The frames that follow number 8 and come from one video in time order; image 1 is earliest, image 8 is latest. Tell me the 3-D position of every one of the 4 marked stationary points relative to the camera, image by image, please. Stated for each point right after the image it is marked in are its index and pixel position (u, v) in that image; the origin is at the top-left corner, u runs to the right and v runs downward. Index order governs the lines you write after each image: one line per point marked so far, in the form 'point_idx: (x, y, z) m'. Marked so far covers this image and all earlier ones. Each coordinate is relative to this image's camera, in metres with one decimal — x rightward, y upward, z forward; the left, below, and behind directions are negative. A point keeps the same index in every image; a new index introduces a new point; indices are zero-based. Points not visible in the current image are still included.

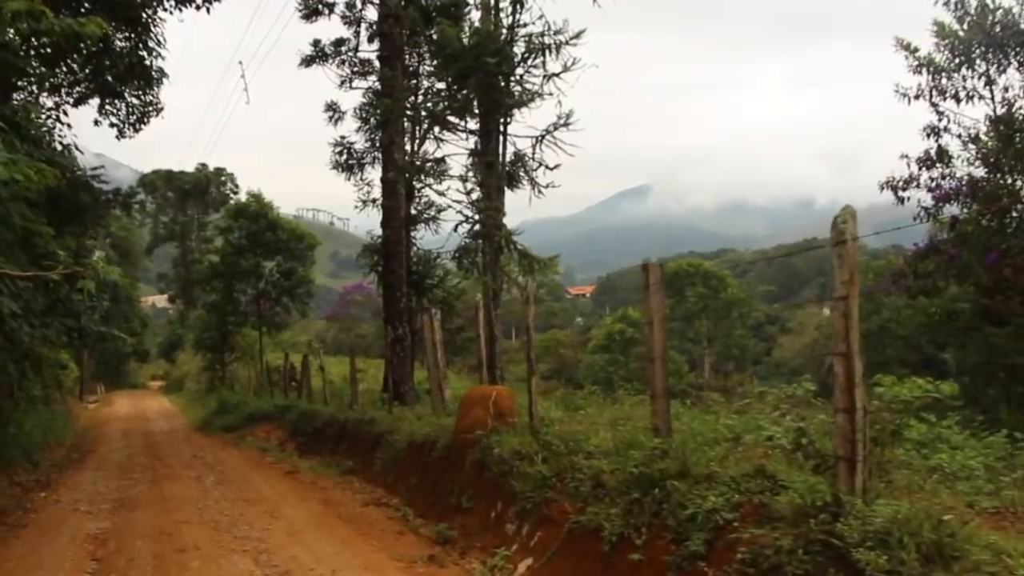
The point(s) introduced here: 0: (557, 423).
0: (+0.5, -1.2, +7.6) m
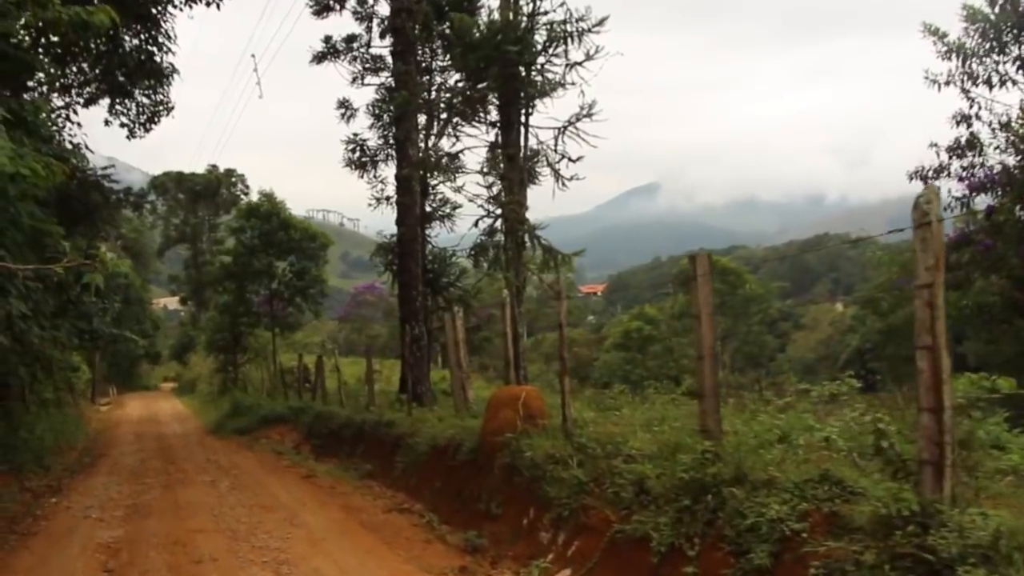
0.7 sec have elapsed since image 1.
0: (+0.7, -1.2, +7.2) m
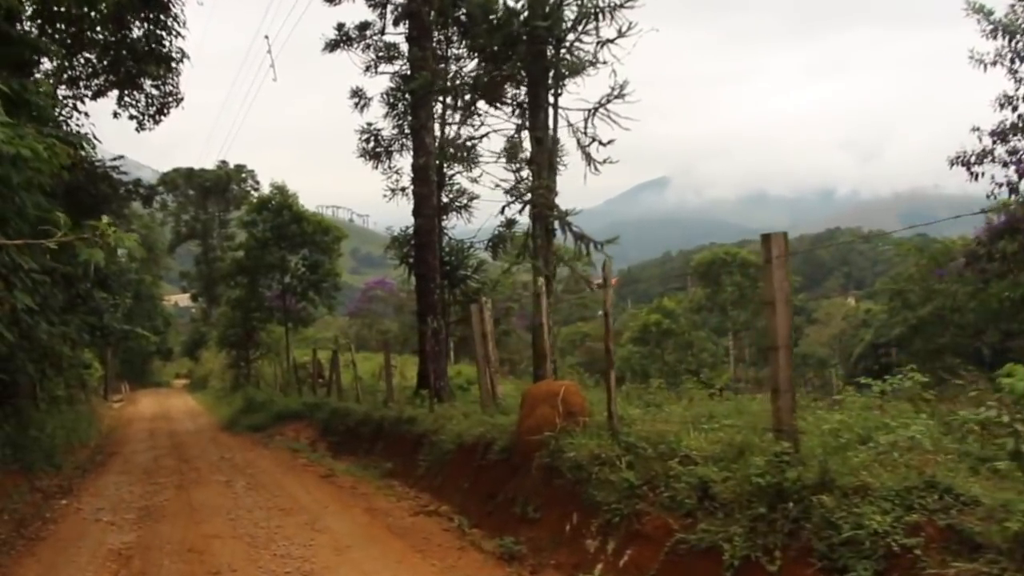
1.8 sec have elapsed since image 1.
0: (+1.1, -1.1, +6.7) m
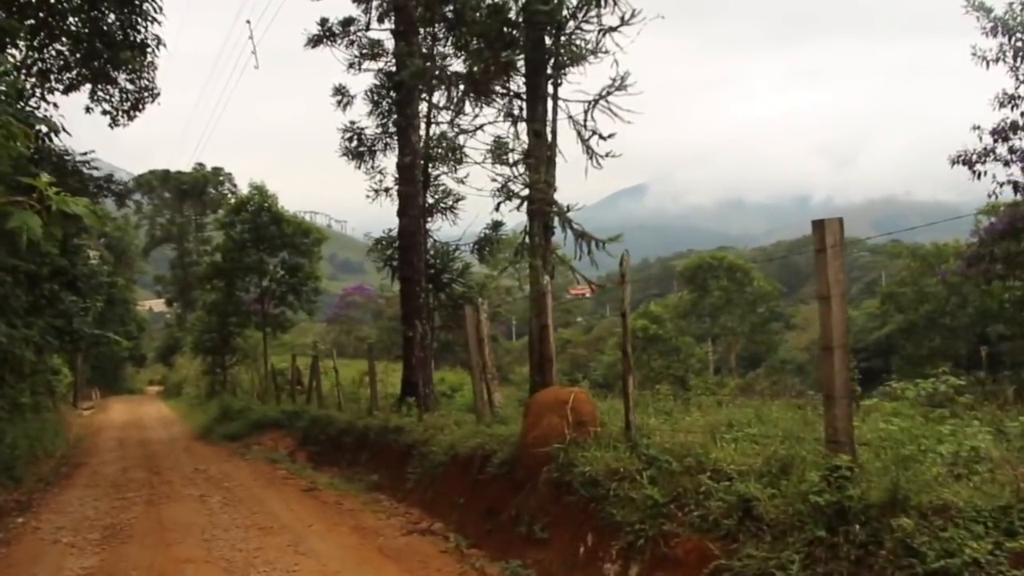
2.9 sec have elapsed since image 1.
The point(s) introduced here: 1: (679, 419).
0: (+1.1, -1.1, +6.1) m
1: (+1.4, -1.1, +7.0) m
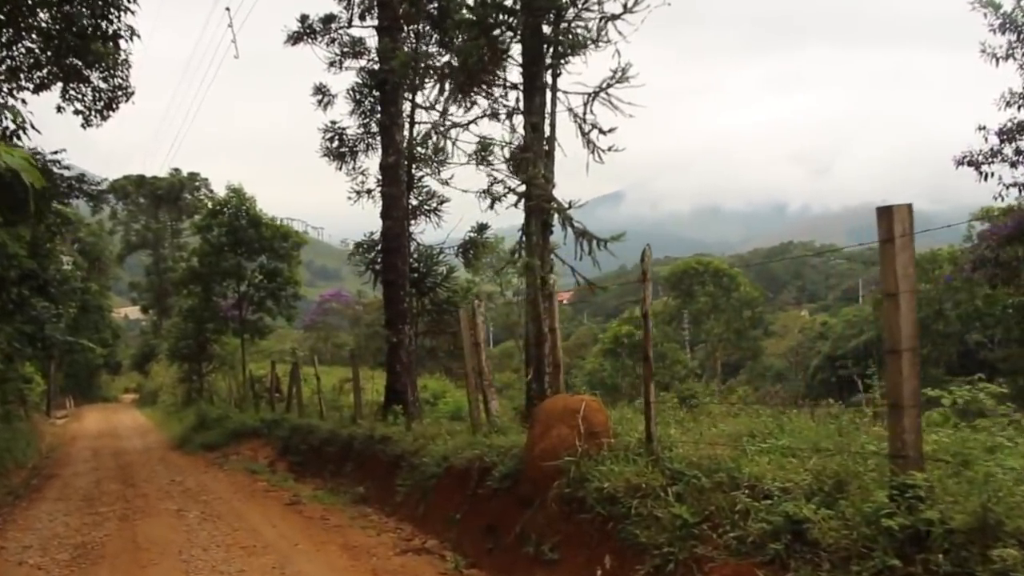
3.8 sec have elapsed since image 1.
0: (+1.2, -1.1, +5.6) m
1: (+1.4, -1.1, +6.5) m
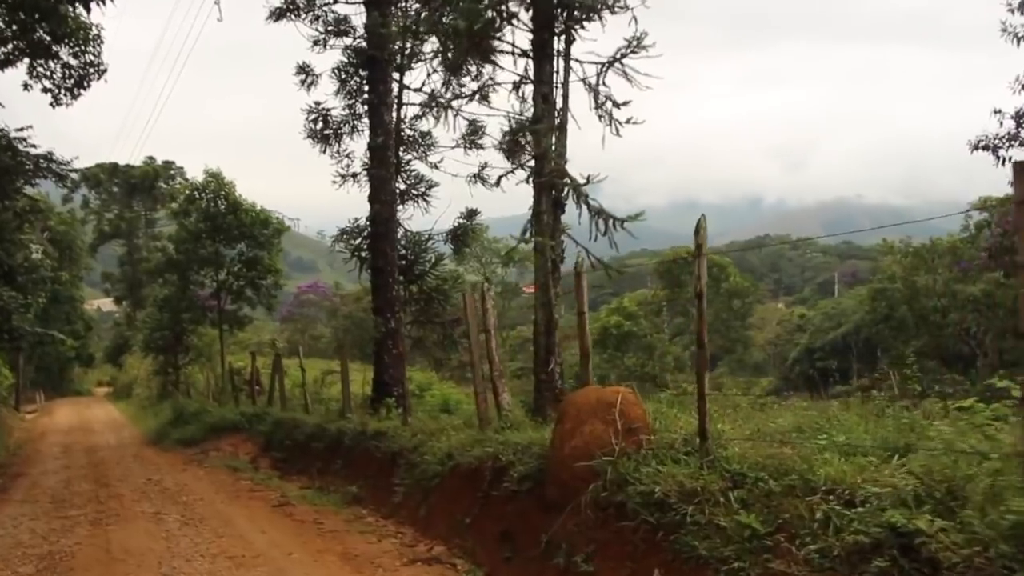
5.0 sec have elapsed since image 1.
0: (+1.3, -0.9, +5.0) m
1: (+1.6, -1.0, +5.9) m
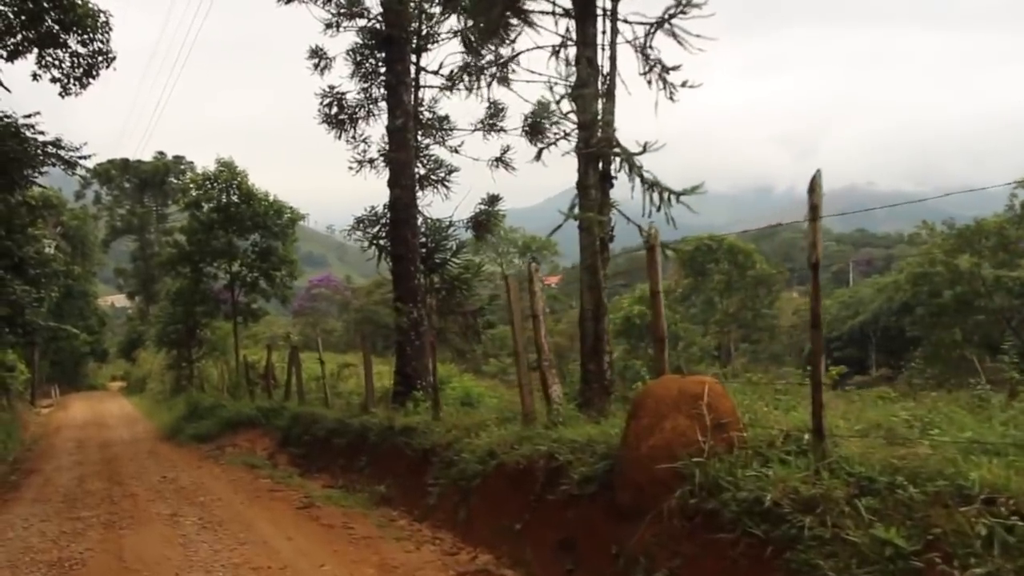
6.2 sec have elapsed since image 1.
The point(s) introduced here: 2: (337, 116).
0: (+1.7, -0.8, +4.2) m
1: (+2.0, -0.8, +5.1) m
2: (-3.8, +3.8, +18.2) m
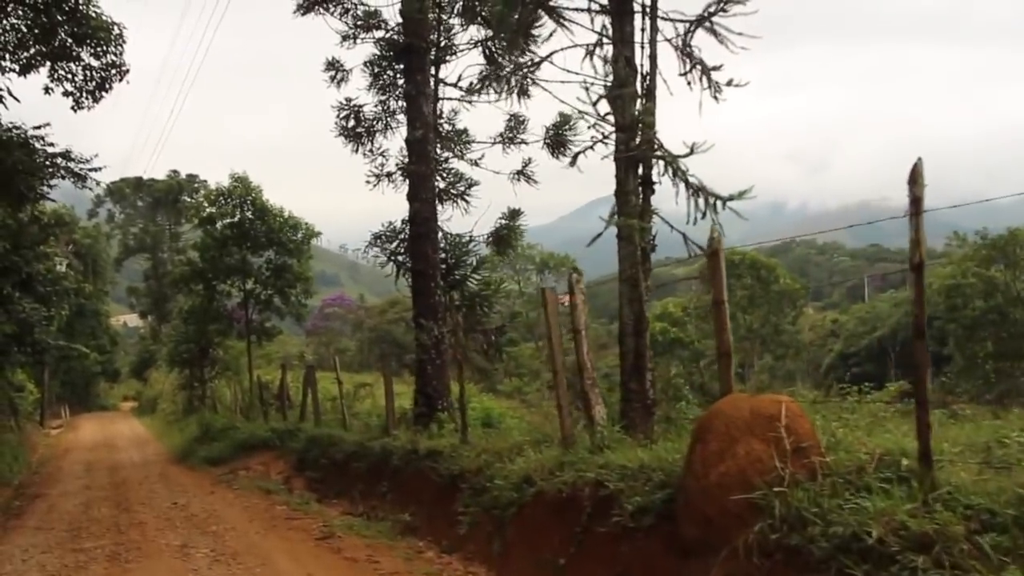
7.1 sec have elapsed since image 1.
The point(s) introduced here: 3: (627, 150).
0: (+2.0, -0.8, +3.6) m
1: (+2.3, -0.8, +4.5) m
2: (-3.3, +3.4, +17.7) m
3: (+1.0, +1.2, +7.2) m
